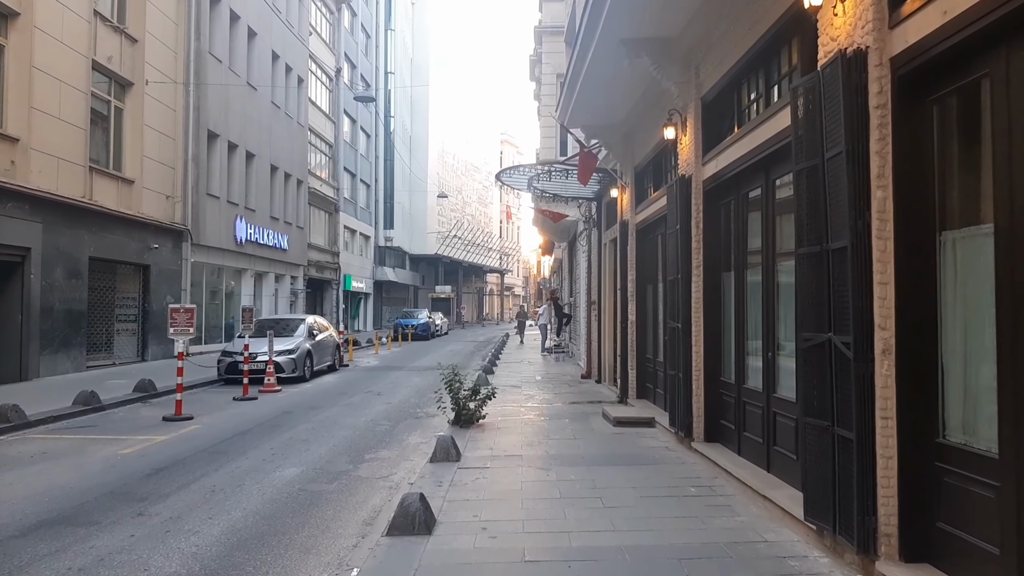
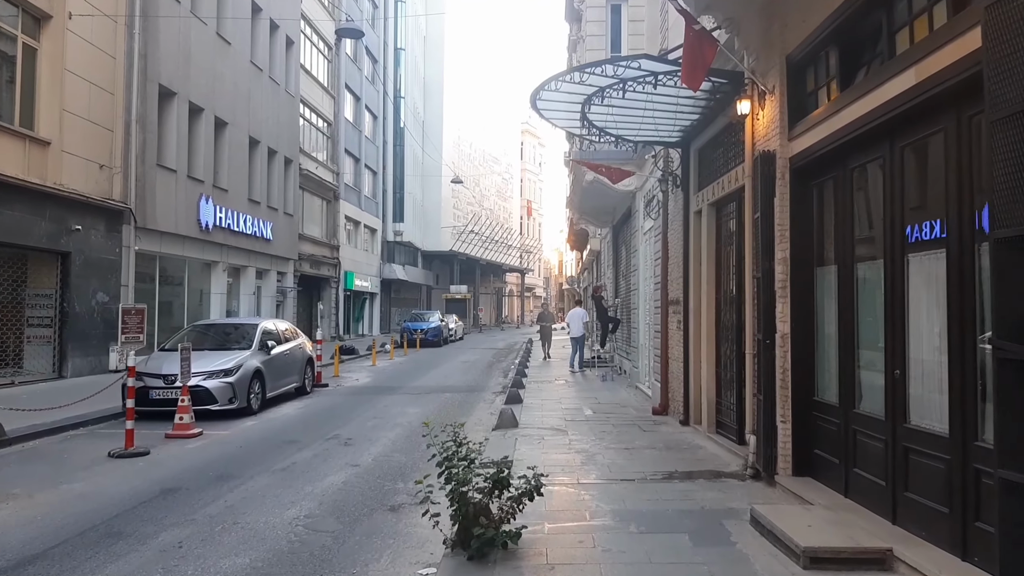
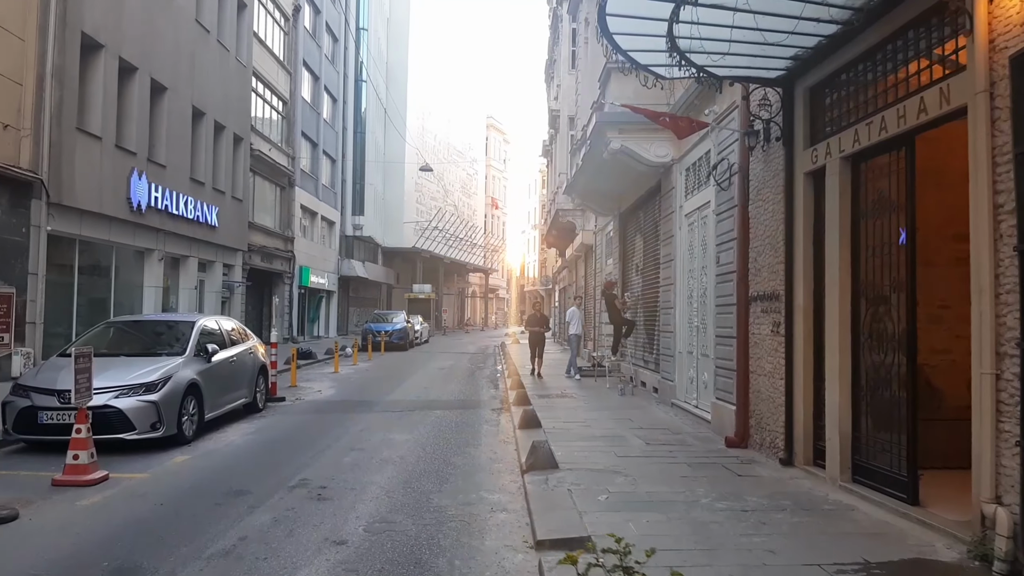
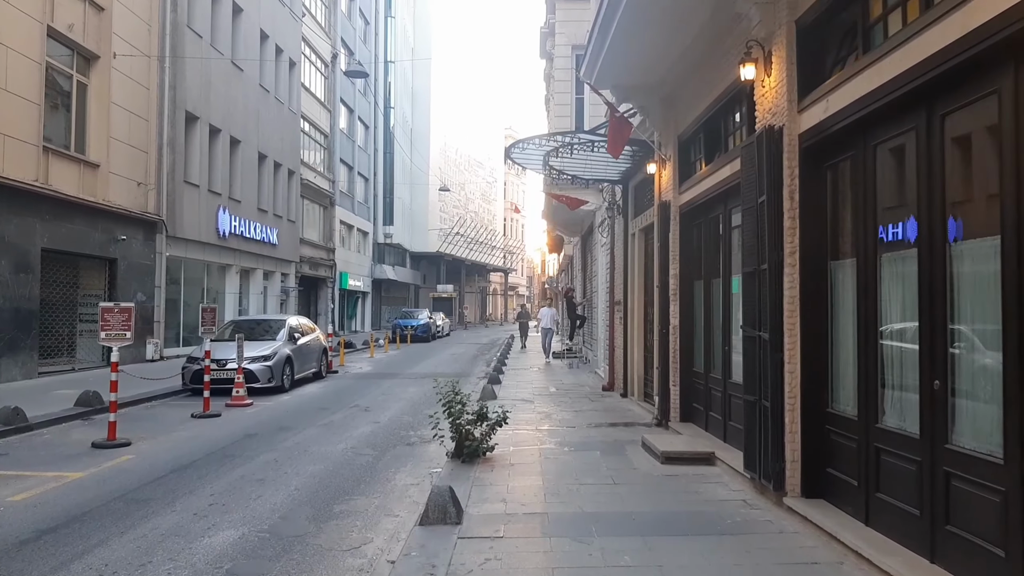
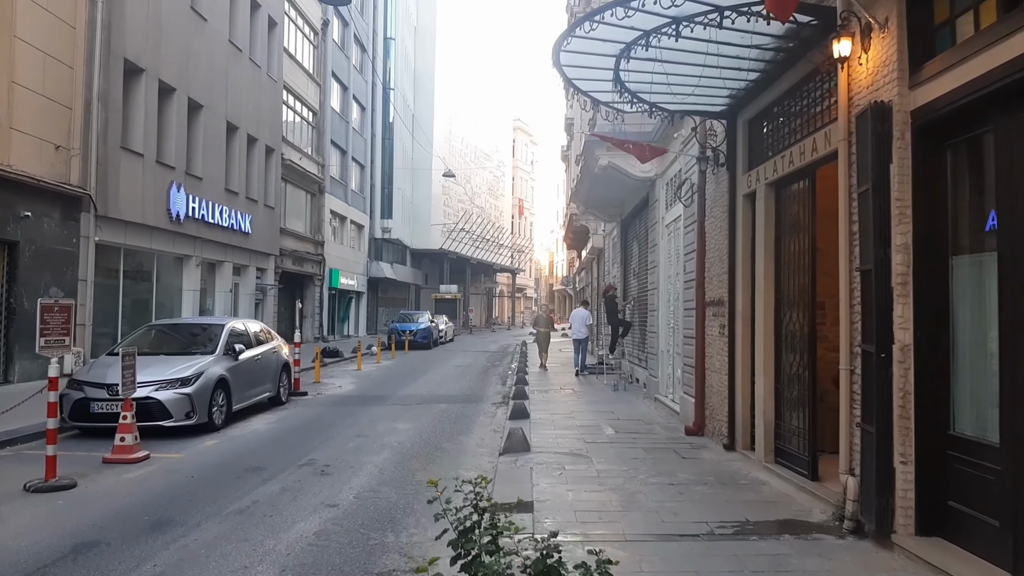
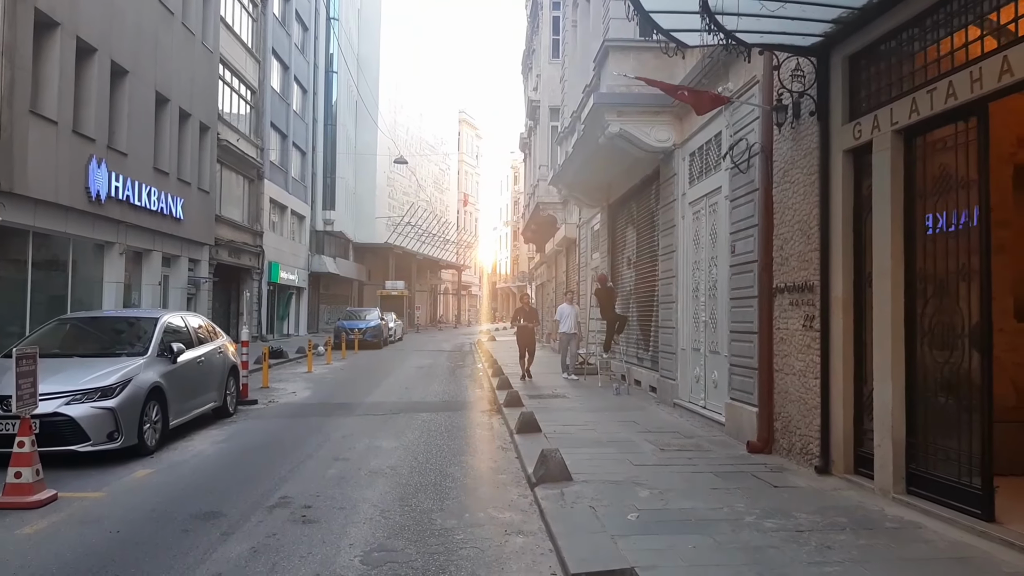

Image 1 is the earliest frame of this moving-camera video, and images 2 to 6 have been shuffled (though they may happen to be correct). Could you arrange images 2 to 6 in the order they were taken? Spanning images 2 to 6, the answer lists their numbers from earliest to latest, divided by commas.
4, 2, 5, 3, 6
